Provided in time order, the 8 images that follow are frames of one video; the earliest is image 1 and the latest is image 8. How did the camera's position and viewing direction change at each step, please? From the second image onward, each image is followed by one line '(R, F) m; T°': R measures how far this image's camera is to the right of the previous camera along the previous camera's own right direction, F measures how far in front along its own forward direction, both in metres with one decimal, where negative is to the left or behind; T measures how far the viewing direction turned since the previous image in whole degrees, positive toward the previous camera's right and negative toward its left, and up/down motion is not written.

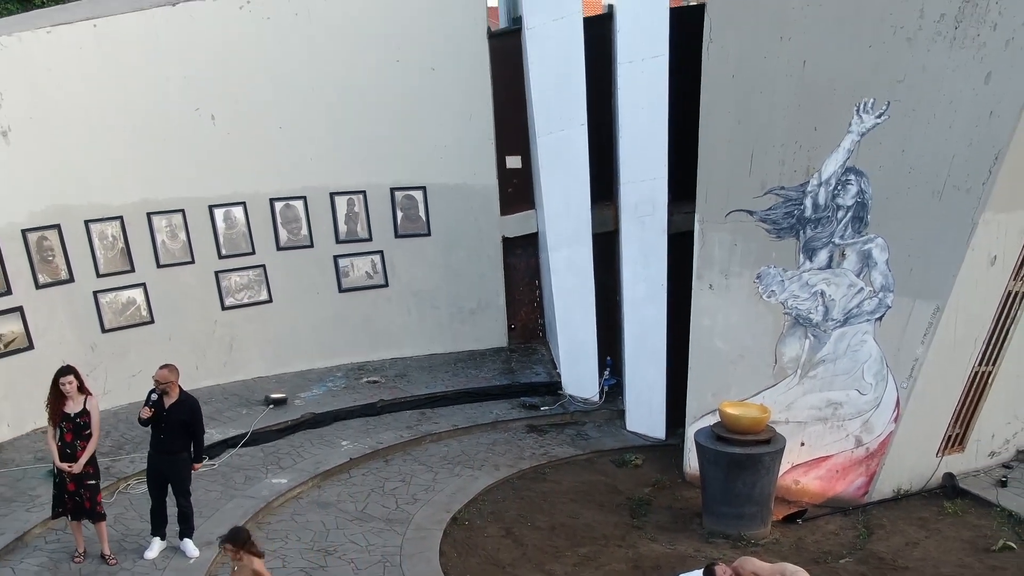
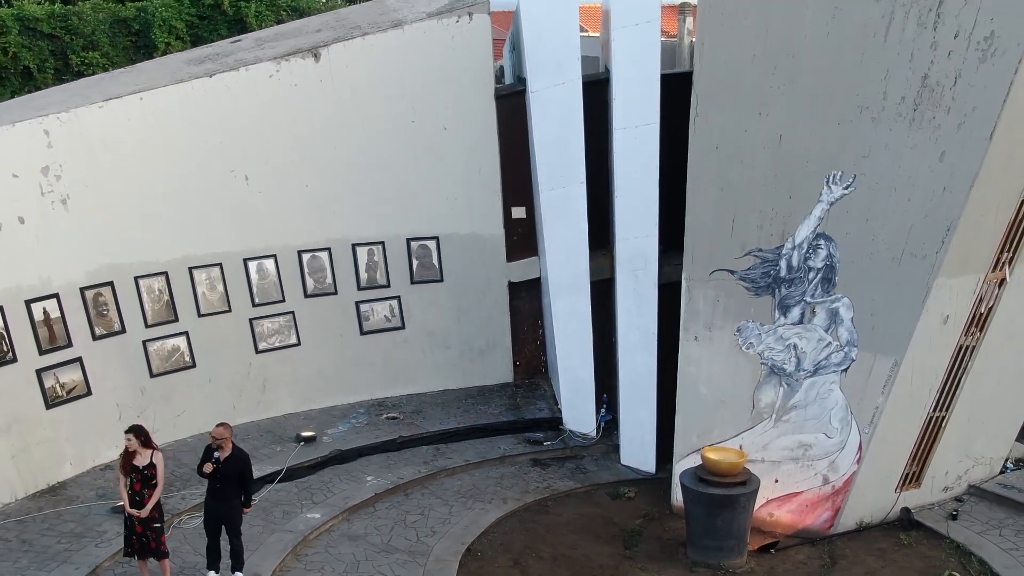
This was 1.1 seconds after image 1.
(0.0, -0.8) m; 0°
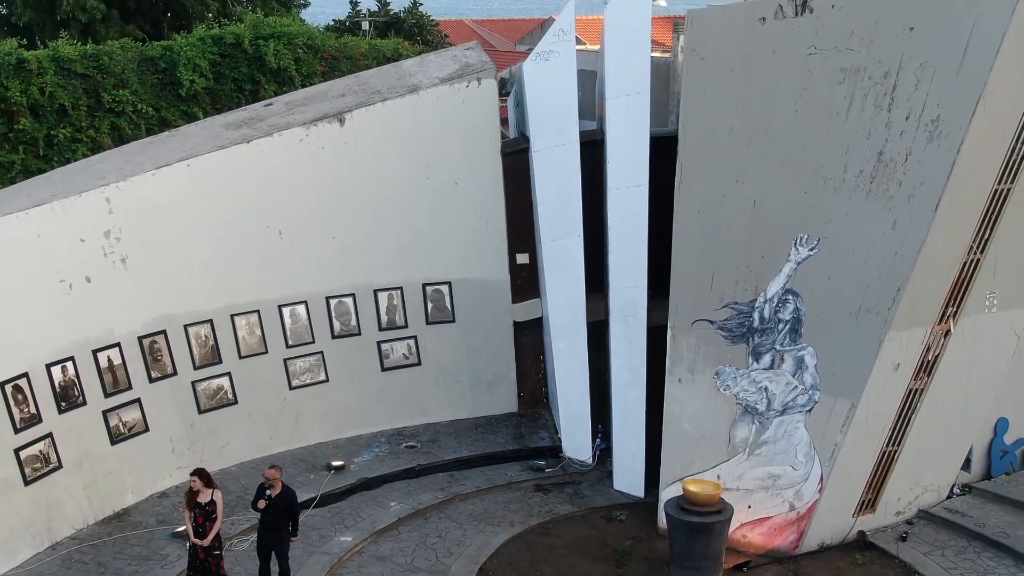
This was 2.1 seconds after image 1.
(-0.1, -1.1) m; 0°
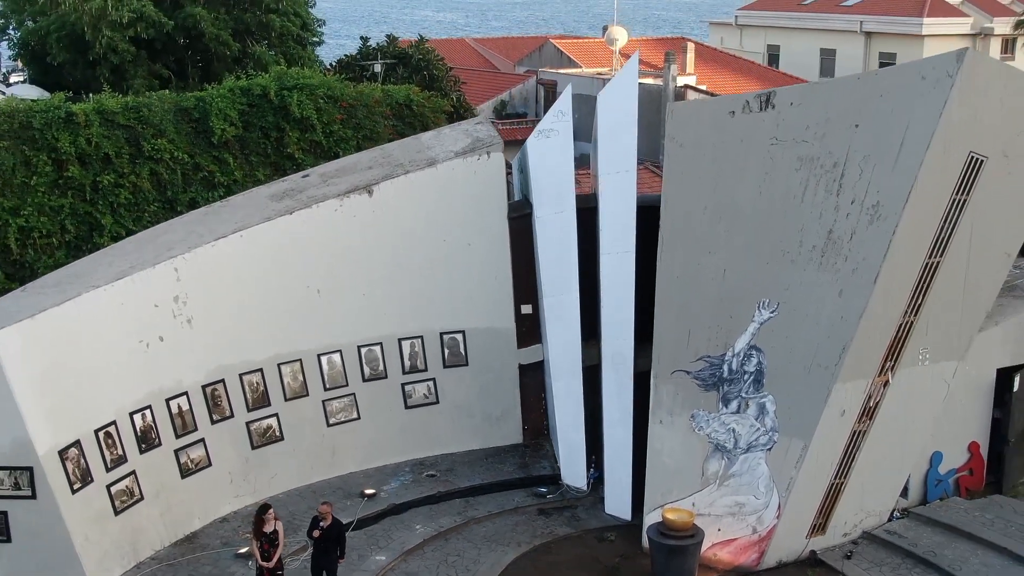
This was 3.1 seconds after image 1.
(-0.1, -1.6) m; 0°
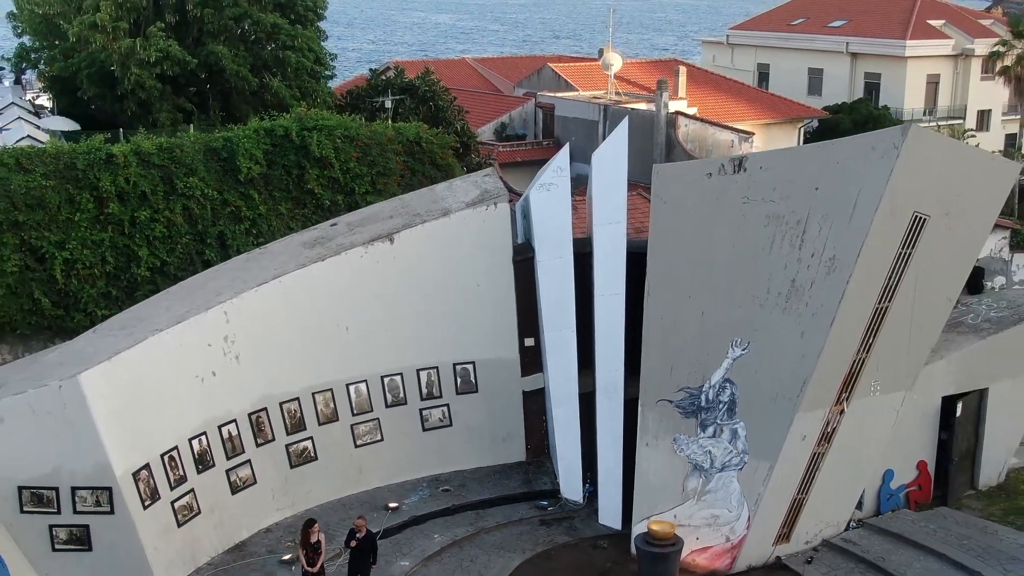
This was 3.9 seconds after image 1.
(-0.1, -1.6) m; 0°
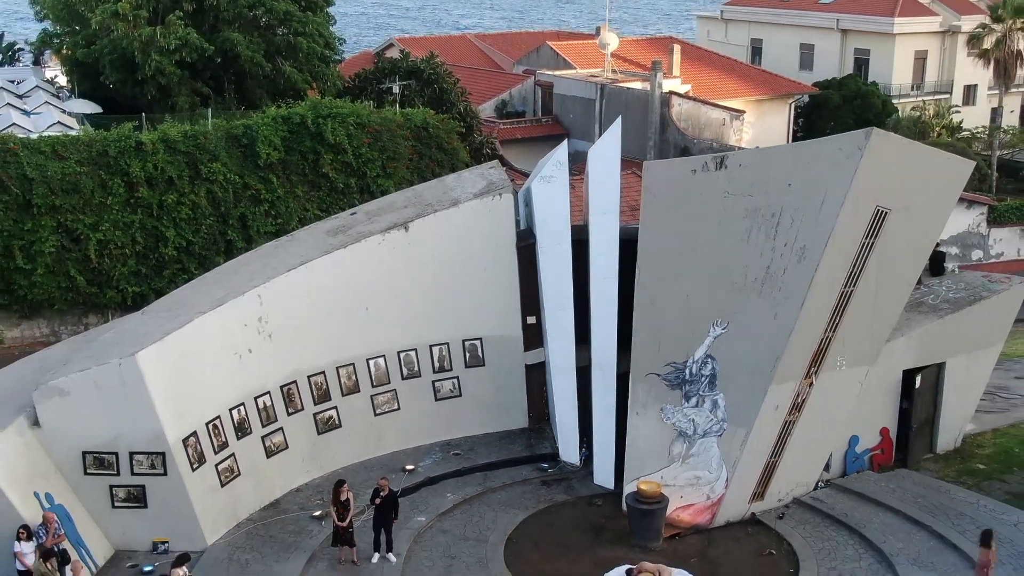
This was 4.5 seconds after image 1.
(-0.1, -1.4) m; 0°
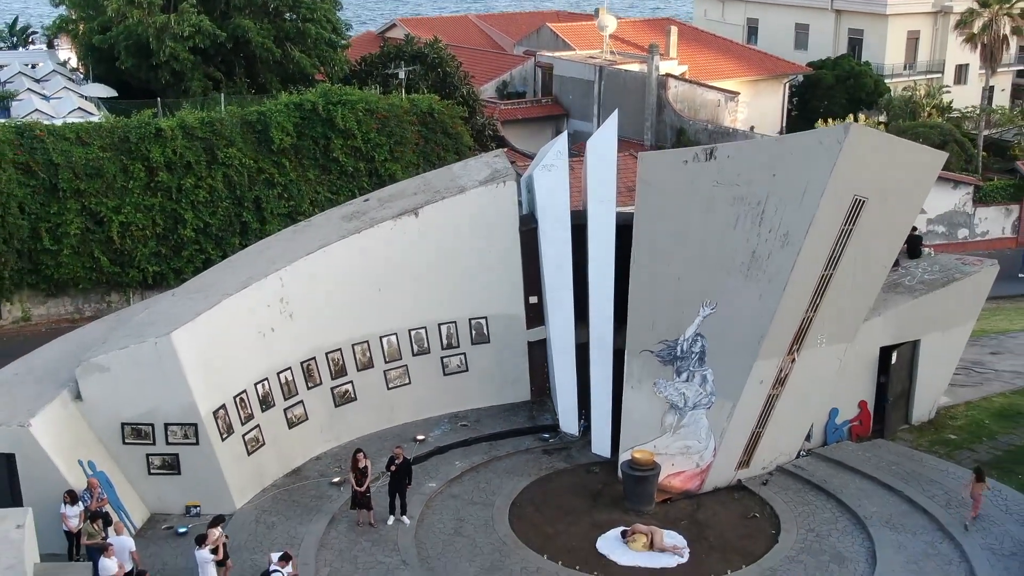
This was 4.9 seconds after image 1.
(-0.1, -1.0) m; 0°
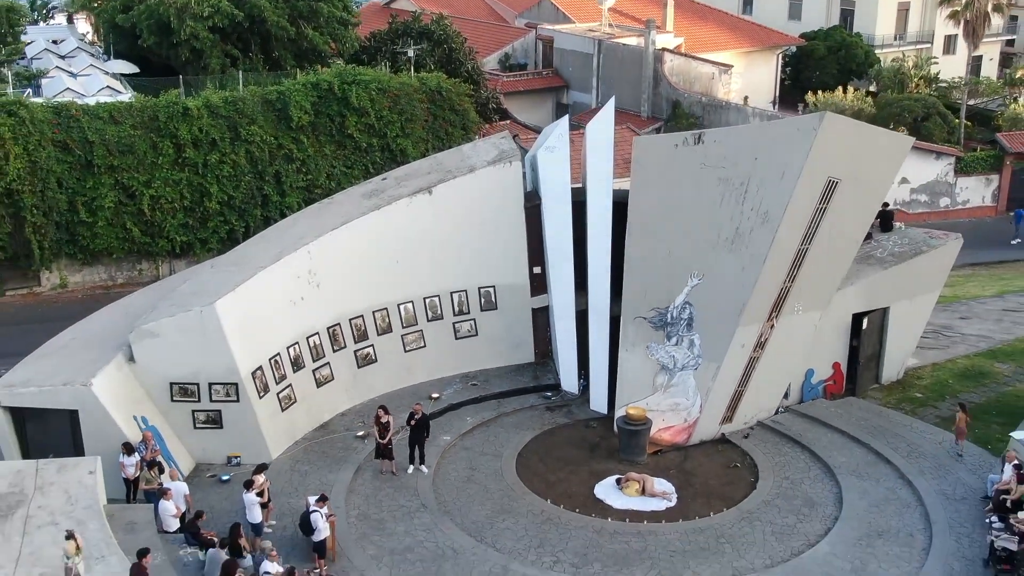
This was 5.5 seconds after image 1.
(-0.1, -1.5) m; 0°
